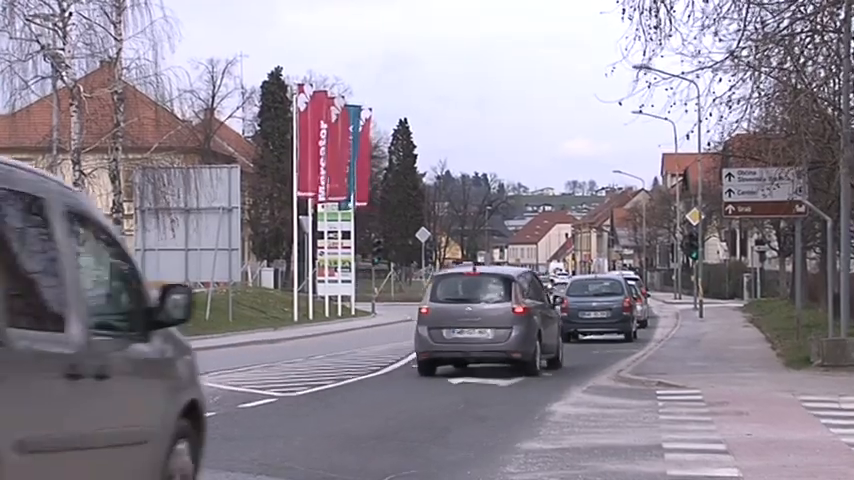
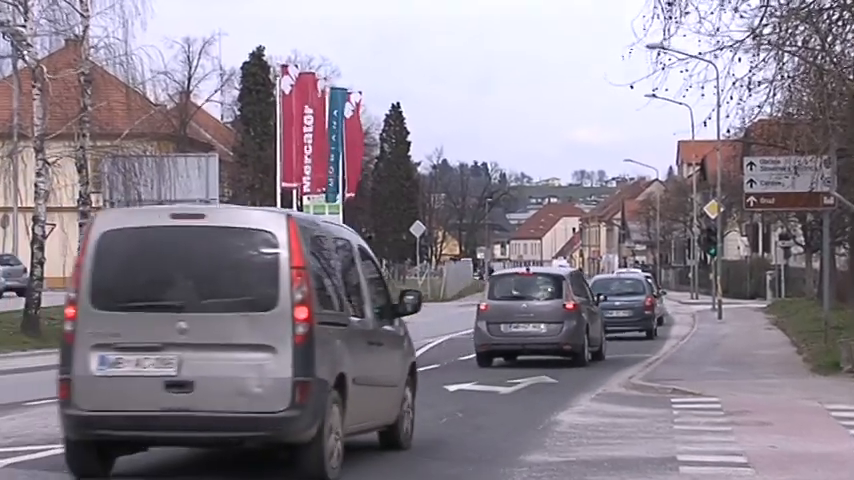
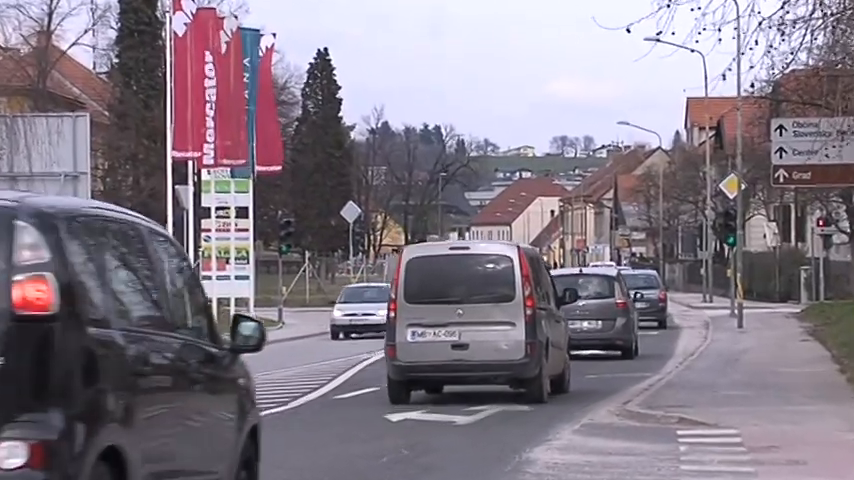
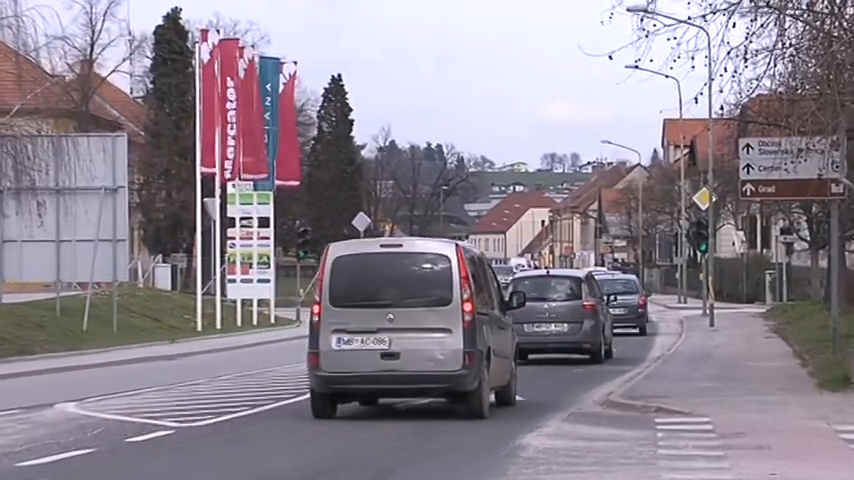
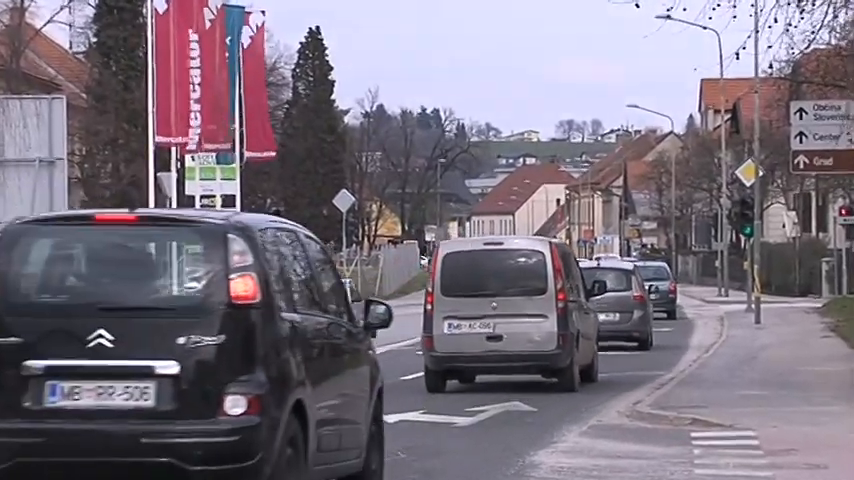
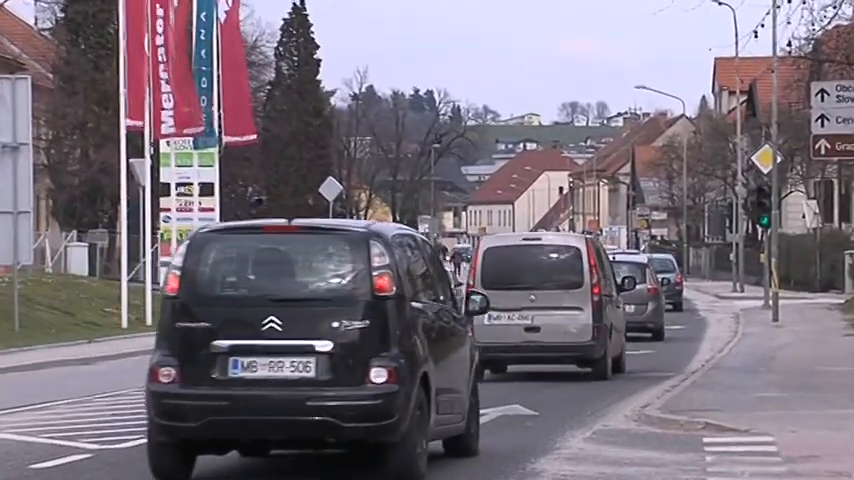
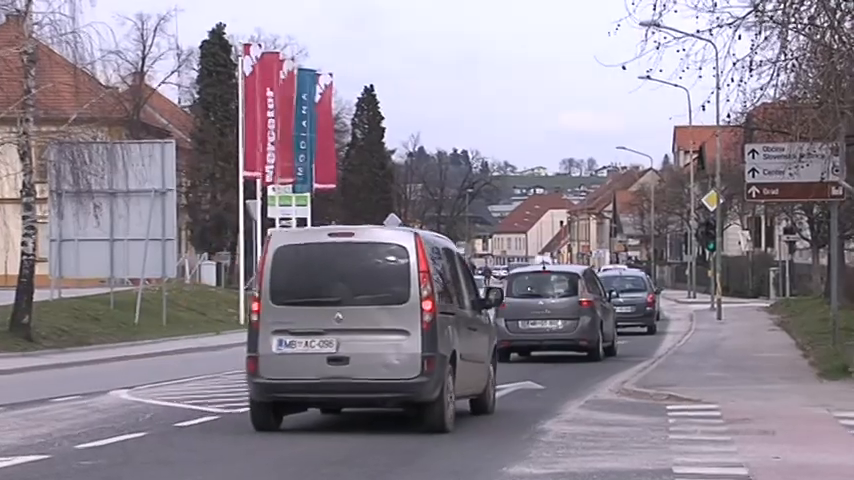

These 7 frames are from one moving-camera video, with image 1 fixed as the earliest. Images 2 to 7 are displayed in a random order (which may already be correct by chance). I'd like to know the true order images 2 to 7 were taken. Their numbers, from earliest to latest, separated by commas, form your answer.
2, 7, 4, 3, 5, 6
